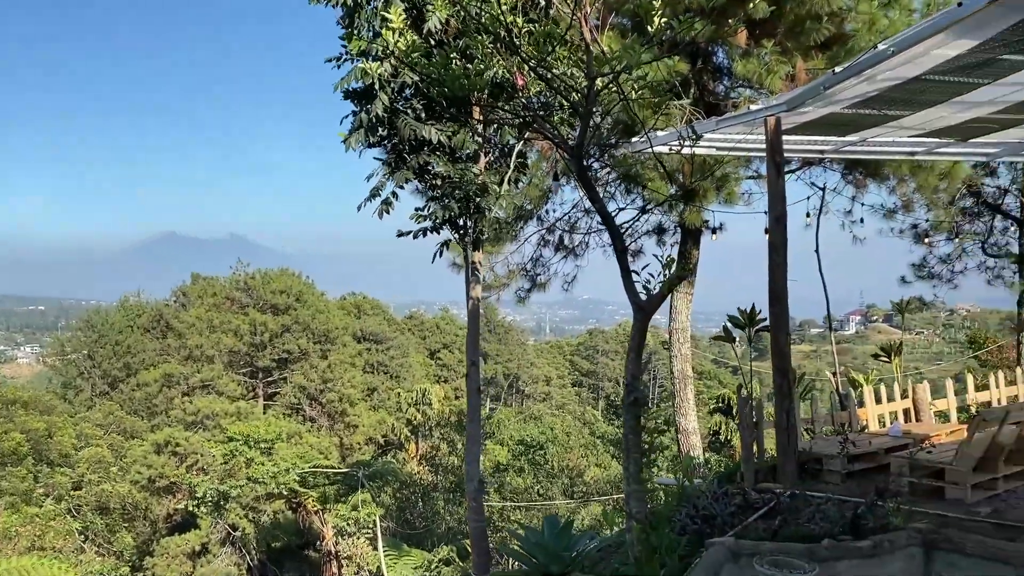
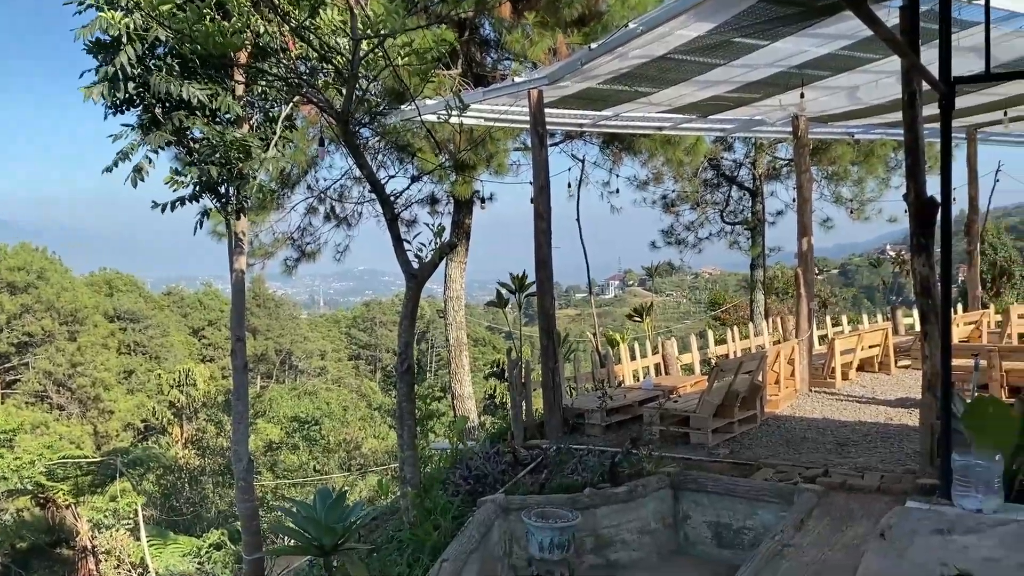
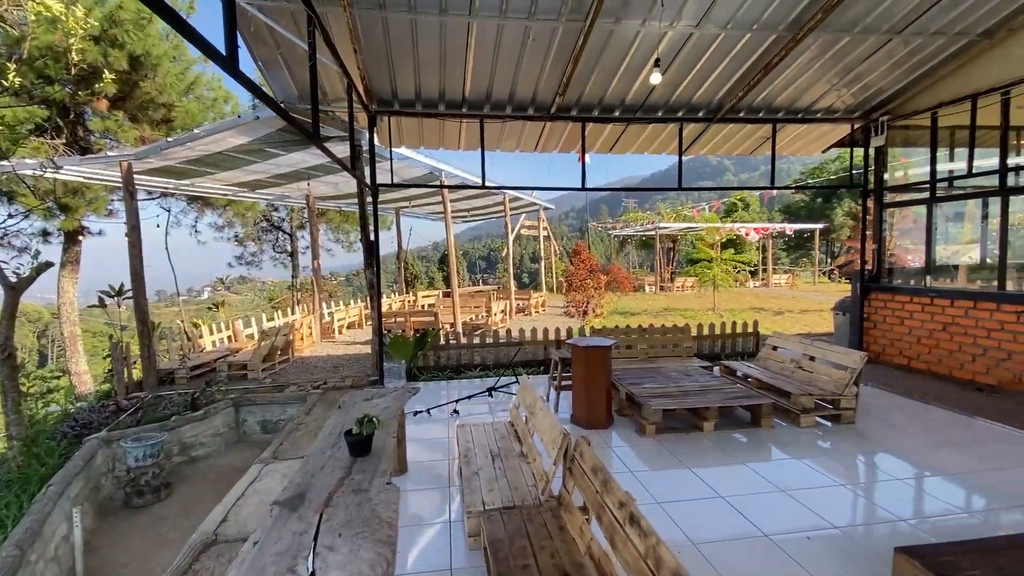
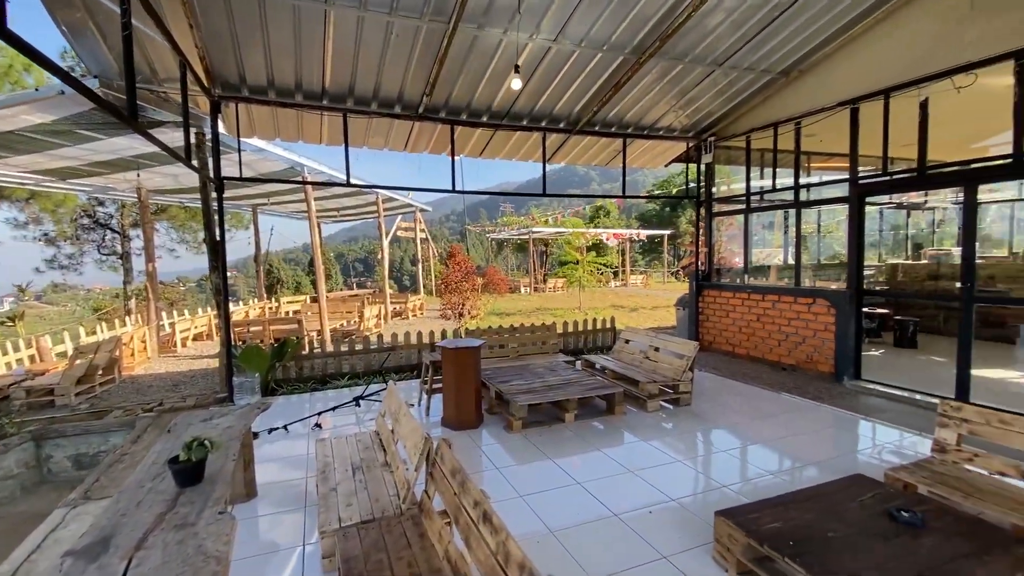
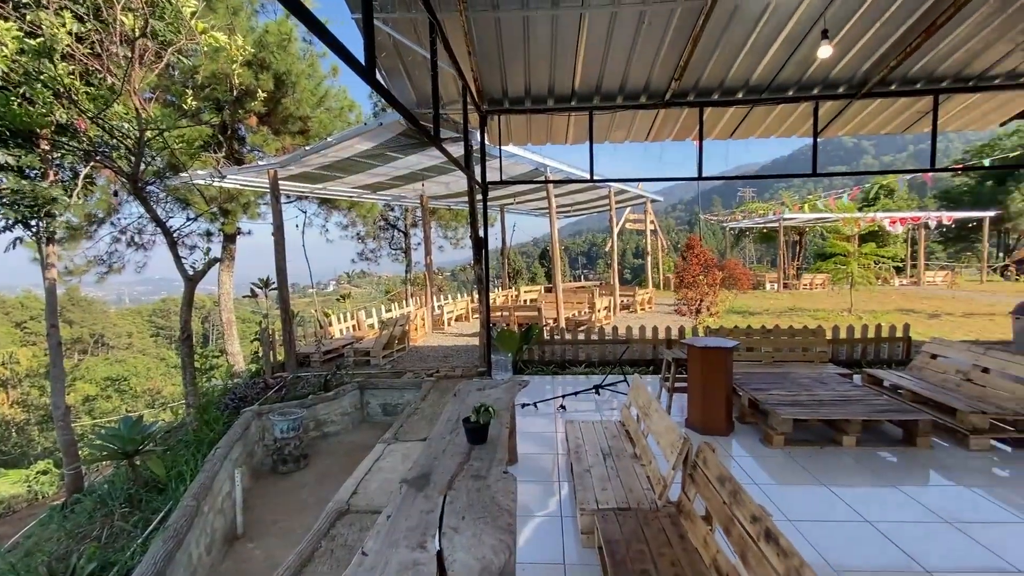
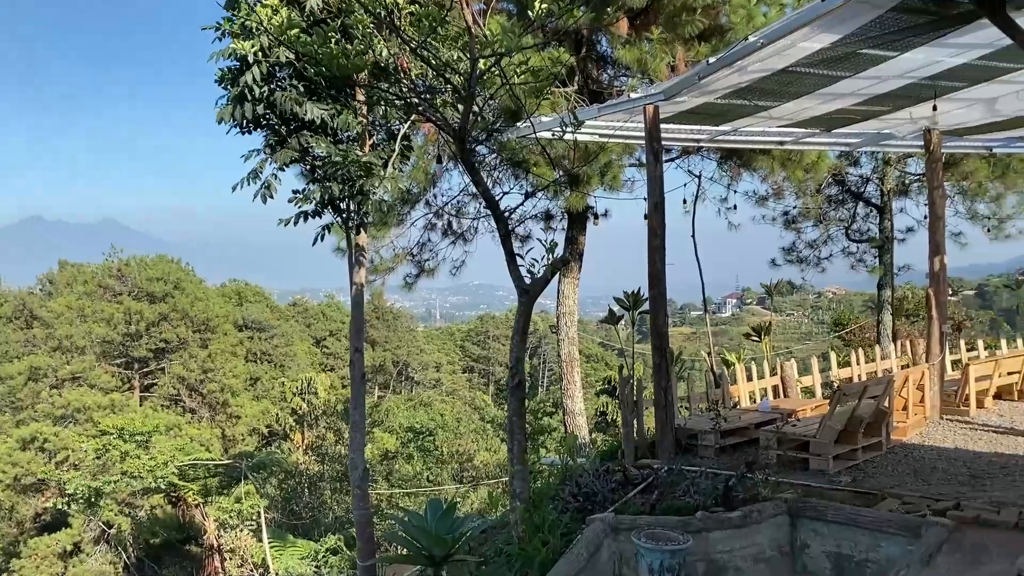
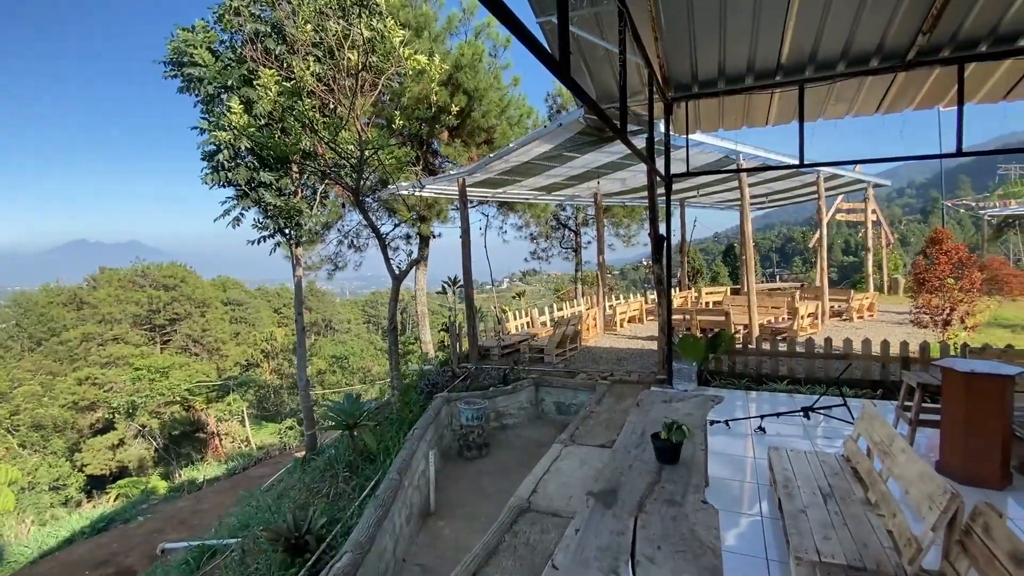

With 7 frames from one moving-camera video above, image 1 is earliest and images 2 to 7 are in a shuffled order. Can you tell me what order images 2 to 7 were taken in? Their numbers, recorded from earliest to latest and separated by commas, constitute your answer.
6, 2, 7, 5, 3, 4
